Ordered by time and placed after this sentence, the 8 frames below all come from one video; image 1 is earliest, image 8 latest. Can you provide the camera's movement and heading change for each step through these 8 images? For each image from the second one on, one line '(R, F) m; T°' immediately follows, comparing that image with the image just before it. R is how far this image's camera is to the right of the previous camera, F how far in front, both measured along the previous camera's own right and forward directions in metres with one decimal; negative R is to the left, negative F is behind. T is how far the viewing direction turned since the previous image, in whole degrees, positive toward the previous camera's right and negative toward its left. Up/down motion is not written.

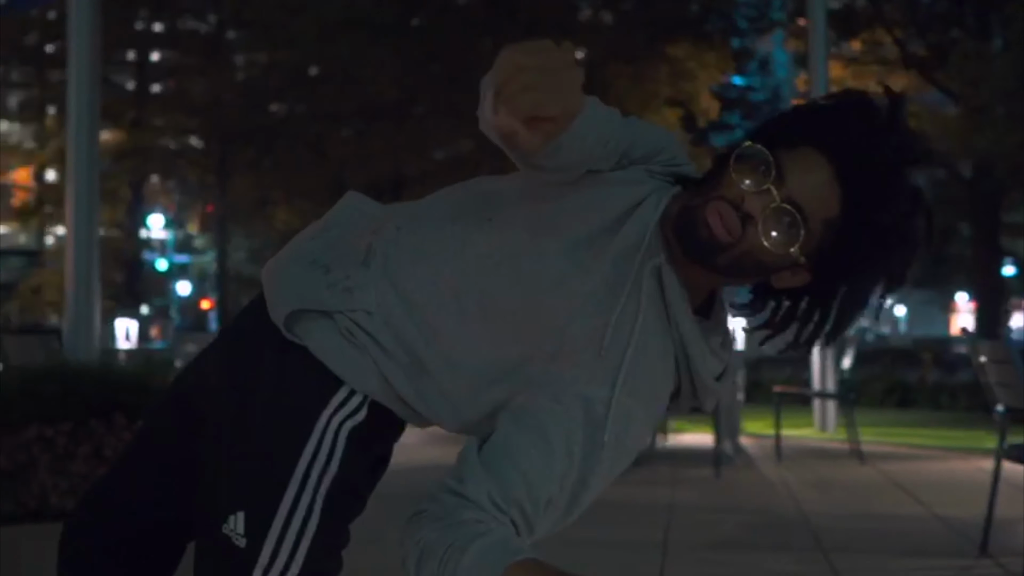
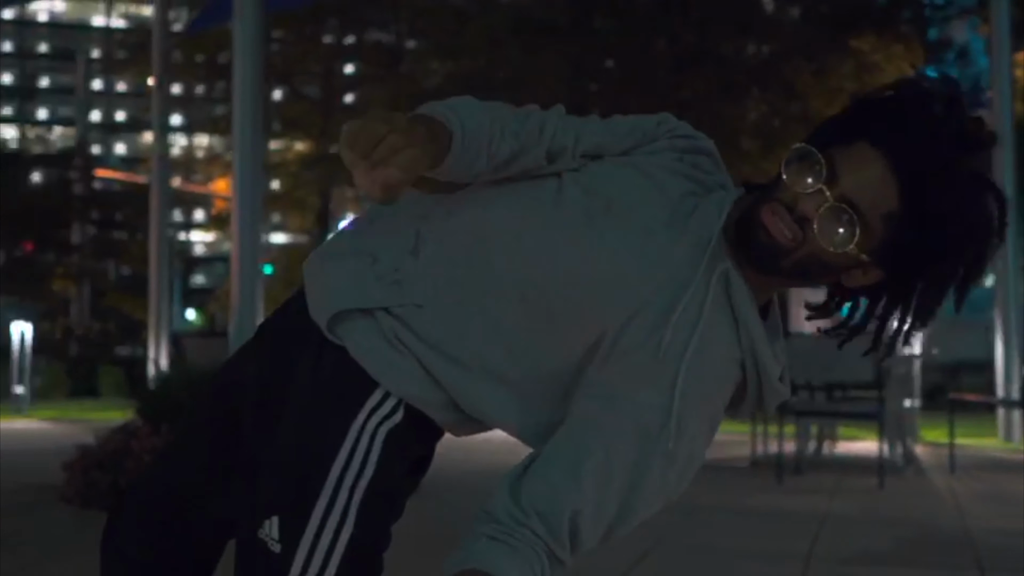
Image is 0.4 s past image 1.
(+0.2, 0.0) m; -8°
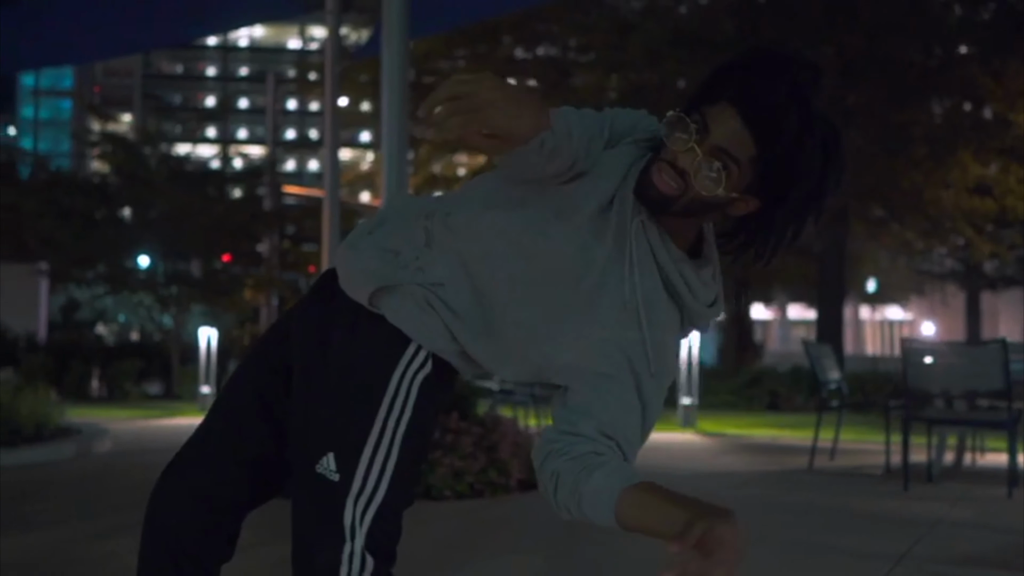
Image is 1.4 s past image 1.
(+0.4, -0.6) m; -7°
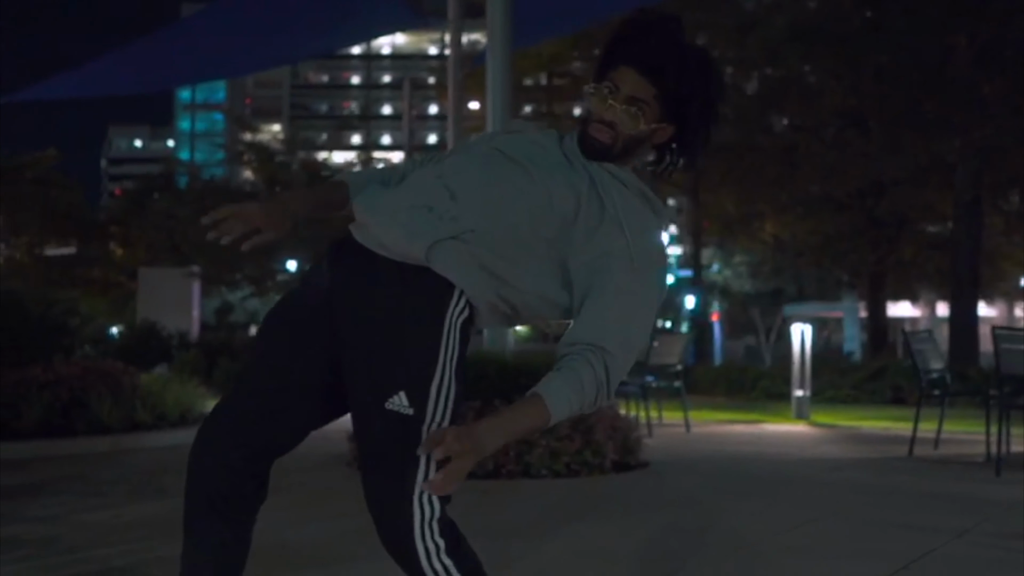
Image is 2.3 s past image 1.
(+0.3, -0.6) m; -6°
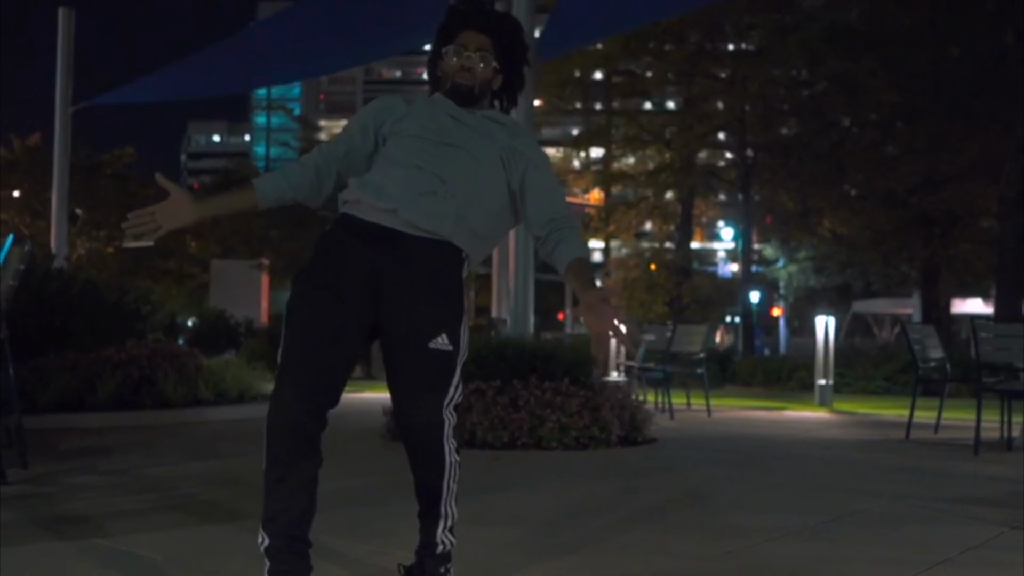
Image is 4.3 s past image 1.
(+0.4, -1.0) m; -3°
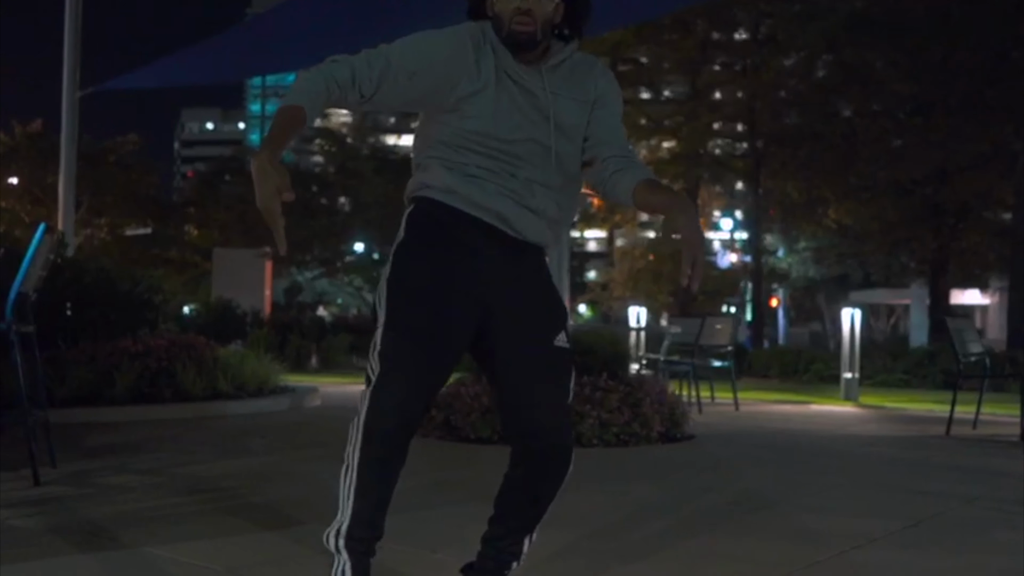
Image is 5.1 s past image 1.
(-0.3, +0.4) m; 0°
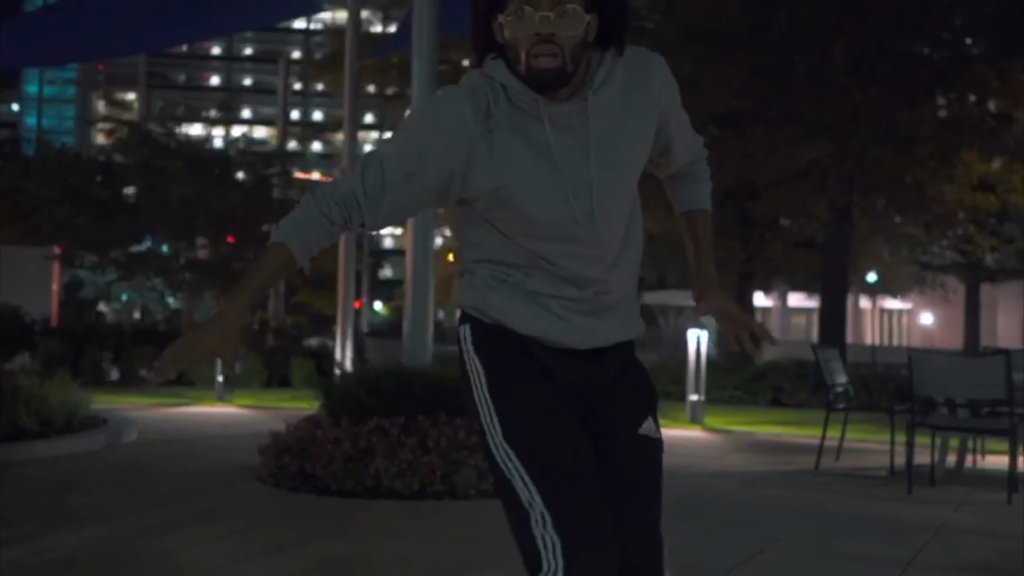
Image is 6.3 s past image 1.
(-0.5, +1.1) m; +8°
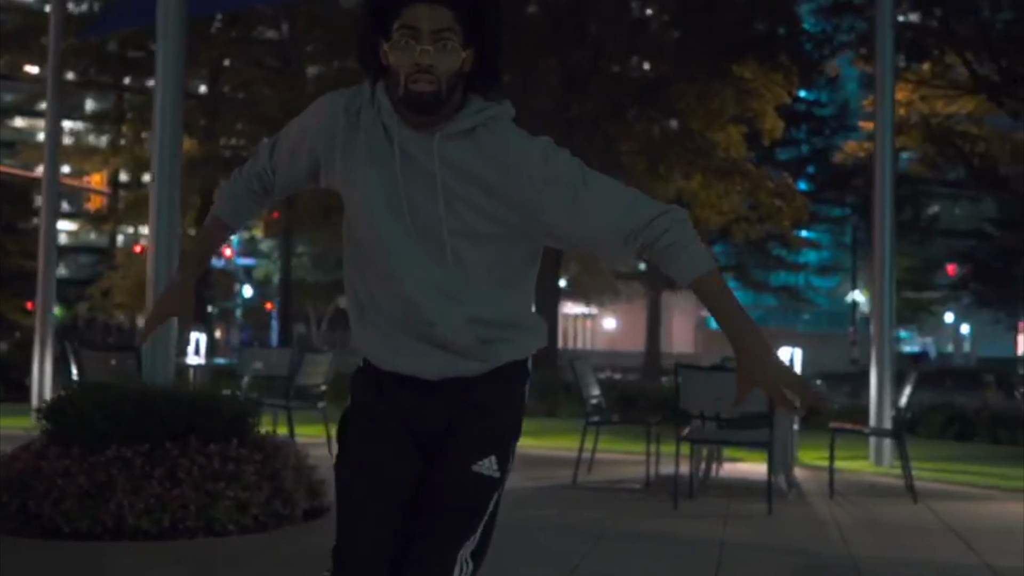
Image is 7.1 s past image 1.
(-0.4, +0.8) m; +12°
